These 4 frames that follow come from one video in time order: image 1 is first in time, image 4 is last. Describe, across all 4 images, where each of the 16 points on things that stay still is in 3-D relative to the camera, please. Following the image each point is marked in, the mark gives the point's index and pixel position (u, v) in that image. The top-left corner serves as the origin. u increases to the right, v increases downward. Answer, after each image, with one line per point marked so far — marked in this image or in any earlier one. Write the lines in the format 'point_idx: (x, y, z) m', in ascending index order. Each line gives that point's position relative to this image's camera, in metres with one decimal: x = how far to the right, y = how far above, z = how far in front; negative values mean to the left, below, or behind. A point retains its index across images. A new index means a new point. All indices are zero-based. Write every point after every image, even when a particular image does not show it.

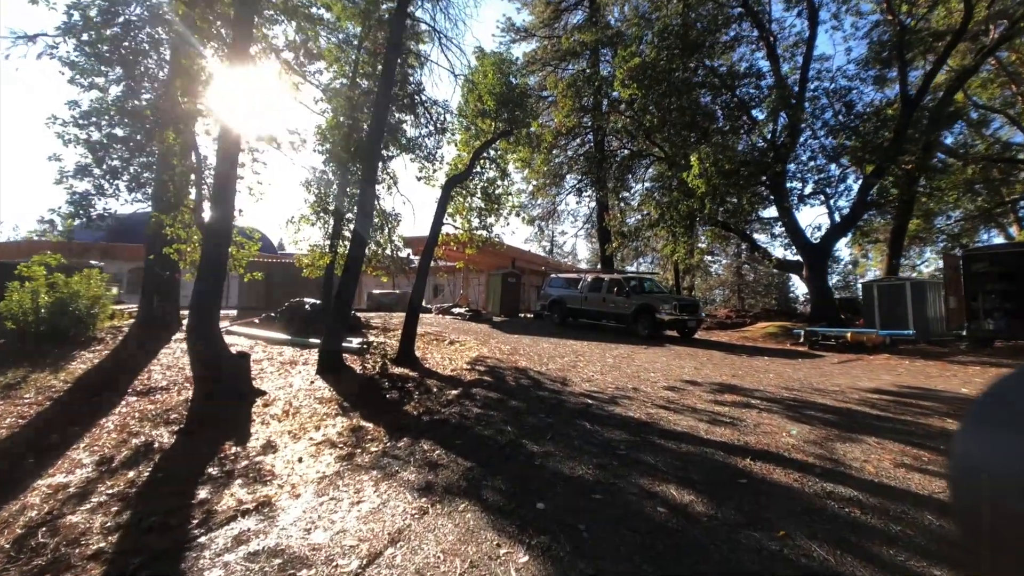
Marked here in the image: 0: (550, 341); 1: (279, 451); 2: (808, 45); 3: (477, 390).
0: (+1.0, -1.4, +13.3) m
1: (-2.5, -1.7, +5.4) m
2: (+10.0, +8.2, +17.5) m
3: (-0.5, -1.5, +7.6) m
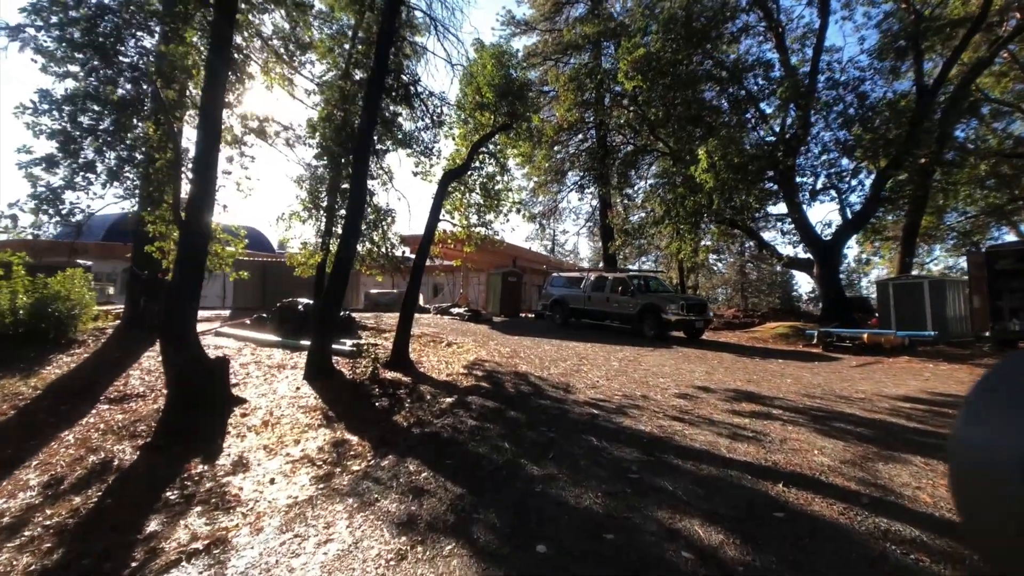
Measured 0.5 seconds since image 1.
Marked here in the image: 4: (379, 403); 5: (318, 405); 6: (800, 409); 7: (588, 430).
0: (+1.0, -1.4, +12.7) m
1: (-2.5, -1.7, +4.9) m
2: (+10.0, +8.3, +16.9) m
3: (-0.5, -1.5, +7.0) m
4: (-1.9, -1.7, +7.4) m
5: (-2.8, -1.7, +7.3) m
6: (+3.4, -1.4, +6.1) m
7: (+0.8, -1.5, +5.3) m
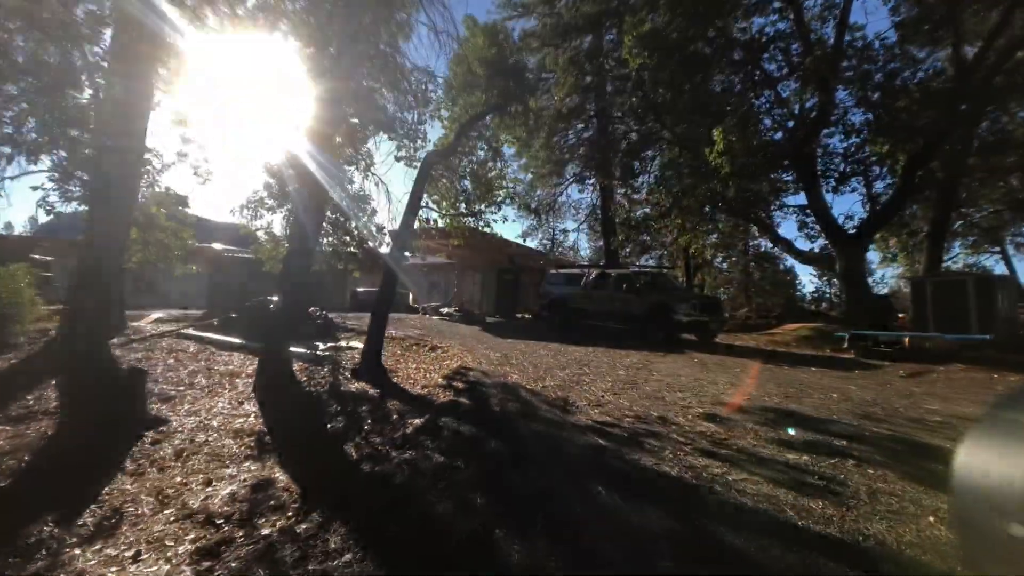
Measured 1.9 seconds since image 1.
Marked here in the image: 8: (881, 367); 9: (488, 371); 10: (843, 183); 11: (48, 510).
0: (+0.8, -1.3, +11.3) m
1: (-2.6, -1.7, +3.4) m
2: (+9.9, +8.3, +15.5) m
3: (-0.7, -1.4, +5.6) m
4: (-2.1, -1.6, +6.0) m
5: (-2.9, -1.6, +5.9) m
6: (+3.2, -1.4, +4.7) m
7: (+0.6, -1.4, +3.9) m
8: (+6.3, -1.3, +8.8) m
9: (-0.4, -1.4, +8.4) m
10: (+9.5, +3.0, +14.8) m
11: (-3.5, -1.7, +3.9) m
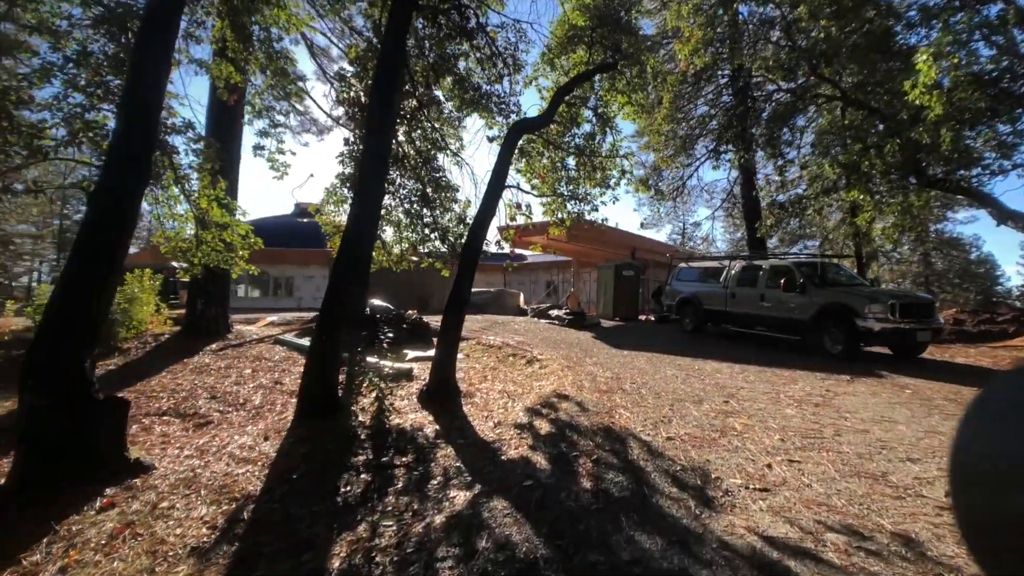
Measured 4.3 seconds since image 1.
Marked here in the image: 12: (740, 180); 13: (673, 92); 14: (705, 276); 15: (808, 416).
0: (+2.7, -1.3, +8.6) m
1: (-2.5, -1.7, +1.8) m
2: (+12.4, +8.5, +10.5) m
3: (-0.1, -1.4, +3.4) m
4: (-1.3, -1.6, +4.1) m
5: (-2.2, -1.6, +4.3) m
6: (+3.5, -1.3, +1.6) m
7: (+0.8, -1.4, +1.4) m
8: (+7.4, -1.2, +4.8) m
9: (+0.9, -1.4, +6.1) m
10: (+12.0, +3.2, +9.9) m
11: (-3.2, -1.7, +2.5) m
12: (+8.5, +4.1, +19.3) m
13: (+4.6, +5.7, +14.5) m
14: (+4.9, +0.3, +13.1) m
15: (+3.1, -1.3, +5.4) m
